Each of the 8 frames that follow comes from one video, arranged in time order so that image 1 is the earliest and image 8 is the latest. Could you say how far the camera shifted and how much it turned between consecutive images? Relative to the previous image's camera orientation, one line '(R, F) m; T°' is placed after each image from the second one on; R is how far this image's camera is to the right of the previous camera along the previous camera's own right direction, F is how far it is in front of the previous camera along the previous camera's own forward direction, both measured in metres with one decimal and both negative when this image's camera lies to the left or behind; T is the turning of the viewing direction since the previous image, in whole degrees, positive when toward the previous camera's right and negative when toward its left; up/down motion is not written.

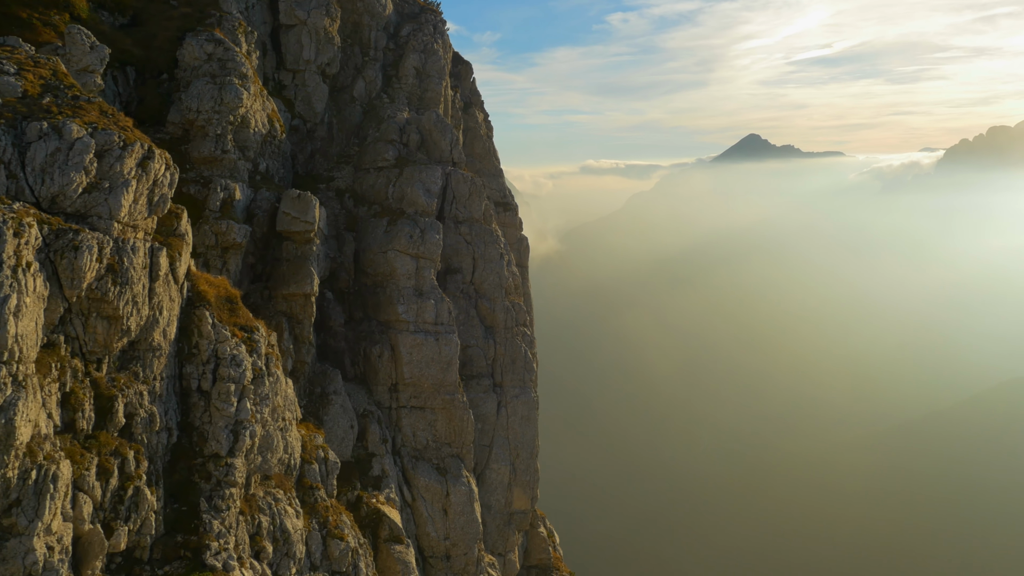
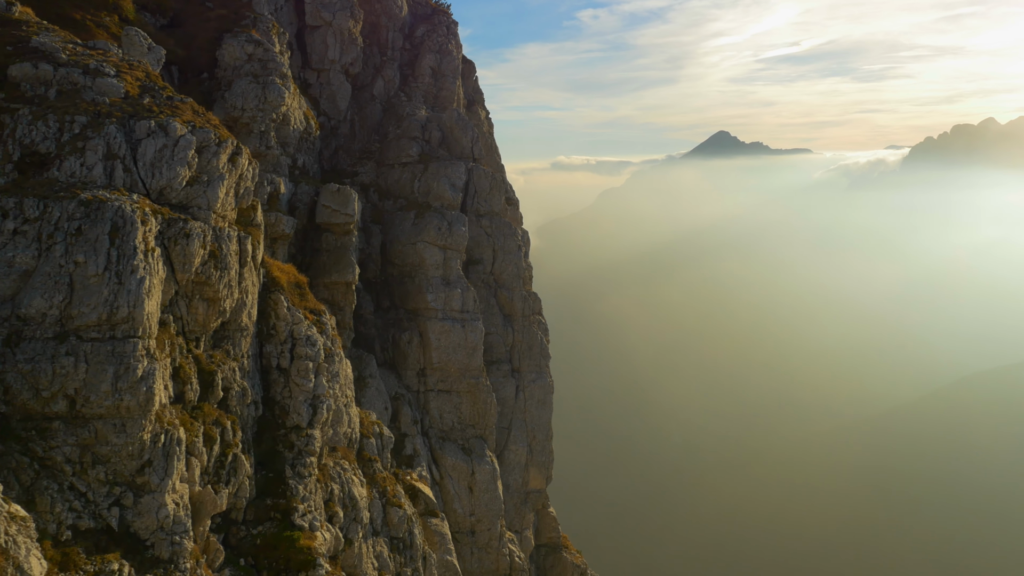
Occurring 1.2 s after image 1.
(-2.8, -2.7) m; +2°
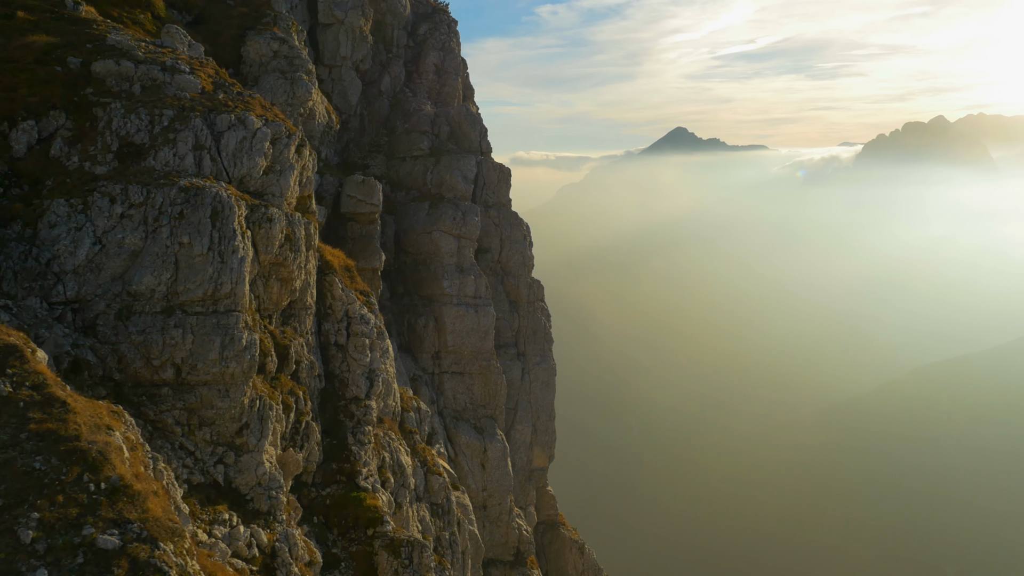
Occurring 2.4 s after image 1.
(-2.9, -2.7) m; +3°
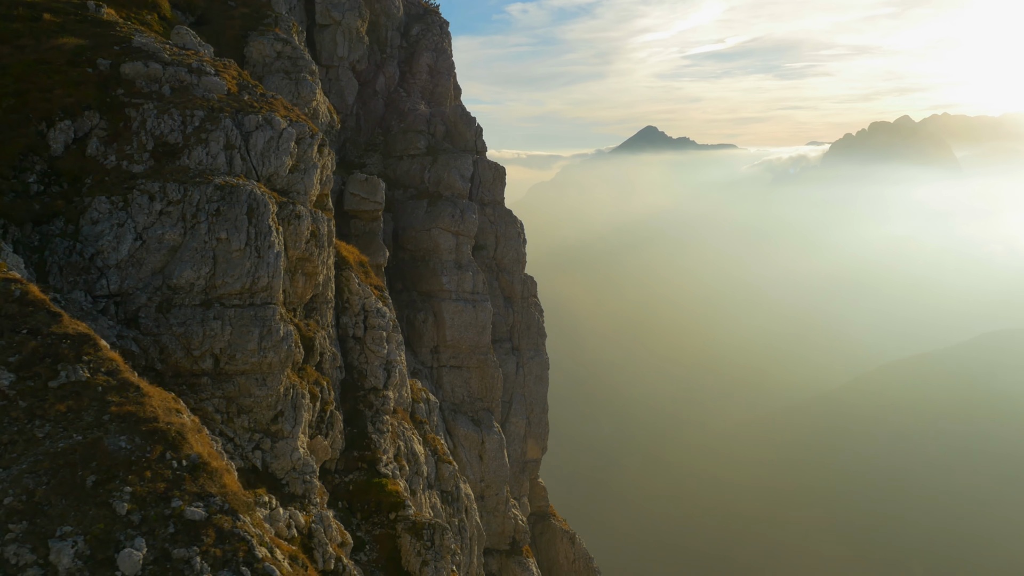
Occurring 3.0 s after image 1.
(-1.5, -1.4) m; +2°
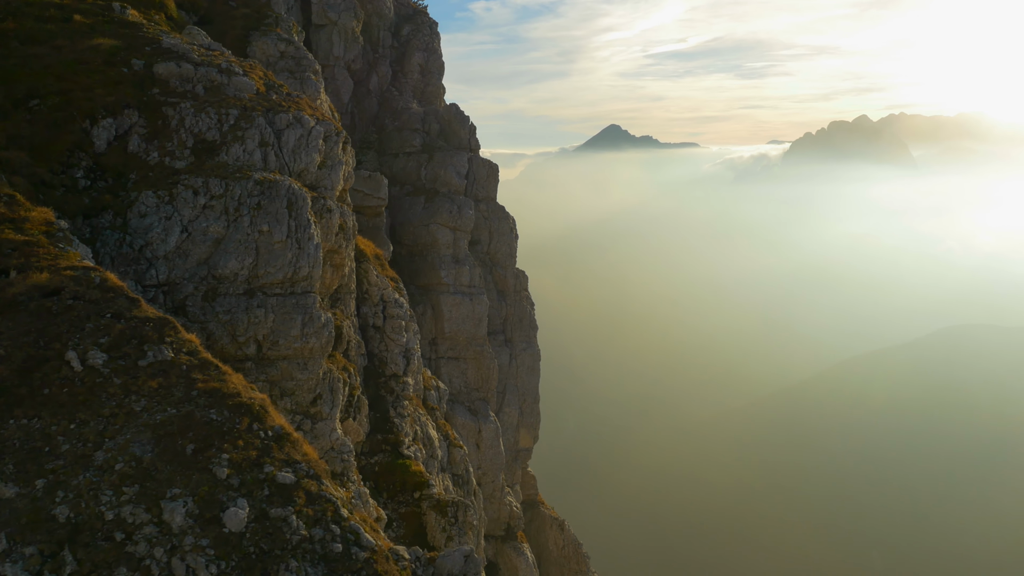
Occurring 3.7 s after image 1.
(-1.9, -1.7) m; +2°
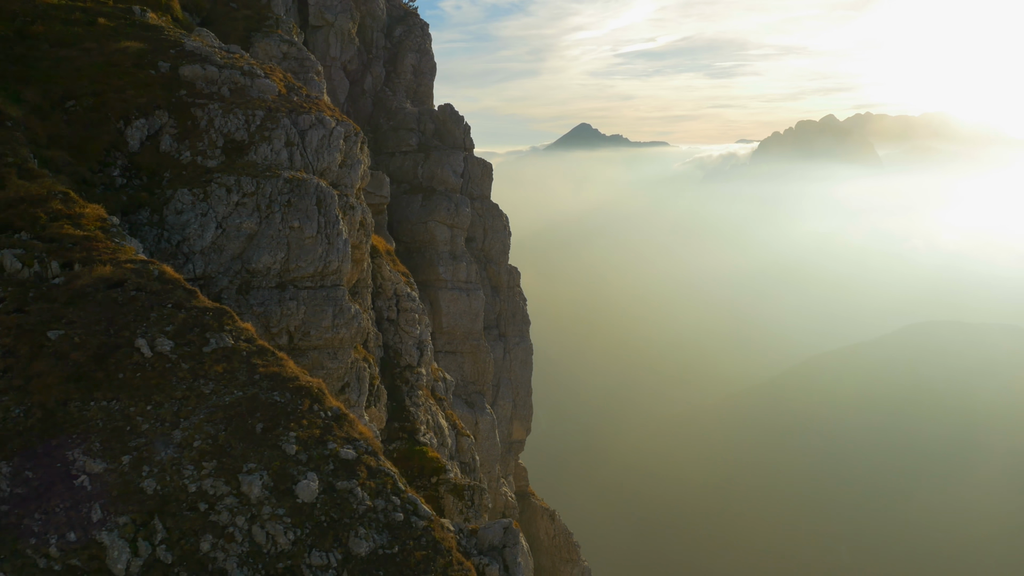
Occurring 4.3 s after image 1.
(-1.6, -1.5) m; +2°
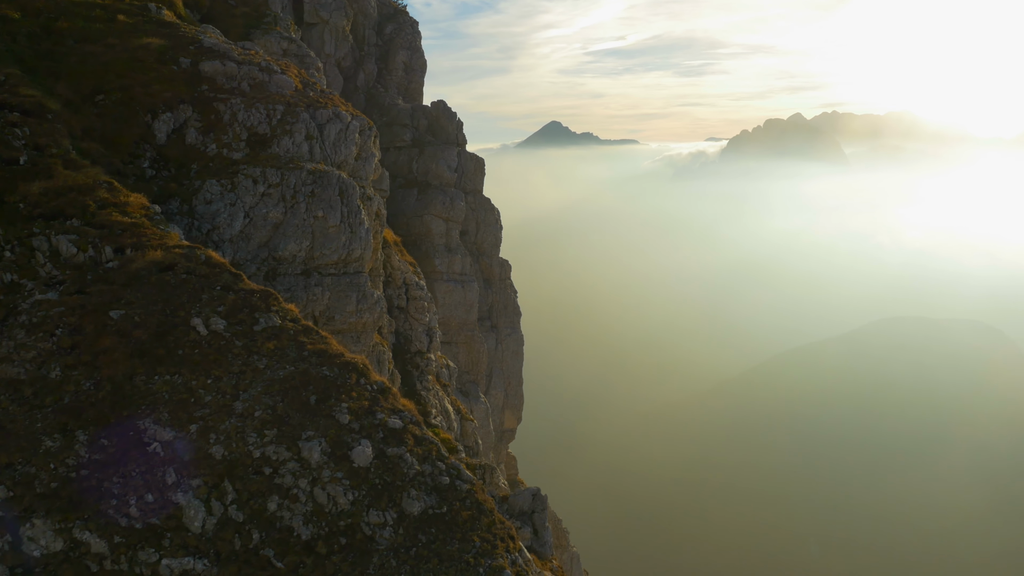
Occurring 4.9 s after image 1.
(-1.5, -1.5) m; +2°
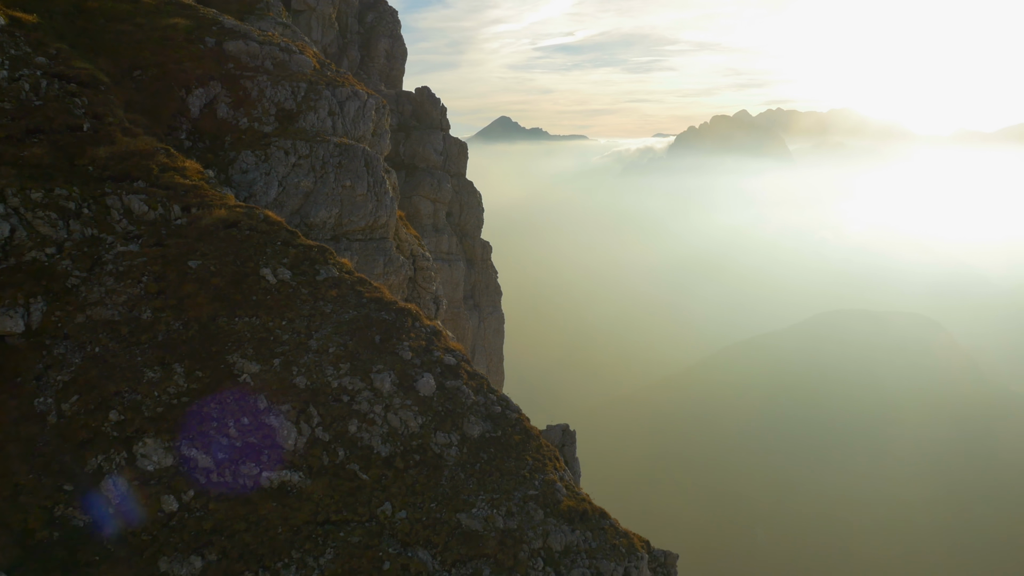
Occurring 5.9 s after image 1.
(-2.4, -2.5) m; +3°
